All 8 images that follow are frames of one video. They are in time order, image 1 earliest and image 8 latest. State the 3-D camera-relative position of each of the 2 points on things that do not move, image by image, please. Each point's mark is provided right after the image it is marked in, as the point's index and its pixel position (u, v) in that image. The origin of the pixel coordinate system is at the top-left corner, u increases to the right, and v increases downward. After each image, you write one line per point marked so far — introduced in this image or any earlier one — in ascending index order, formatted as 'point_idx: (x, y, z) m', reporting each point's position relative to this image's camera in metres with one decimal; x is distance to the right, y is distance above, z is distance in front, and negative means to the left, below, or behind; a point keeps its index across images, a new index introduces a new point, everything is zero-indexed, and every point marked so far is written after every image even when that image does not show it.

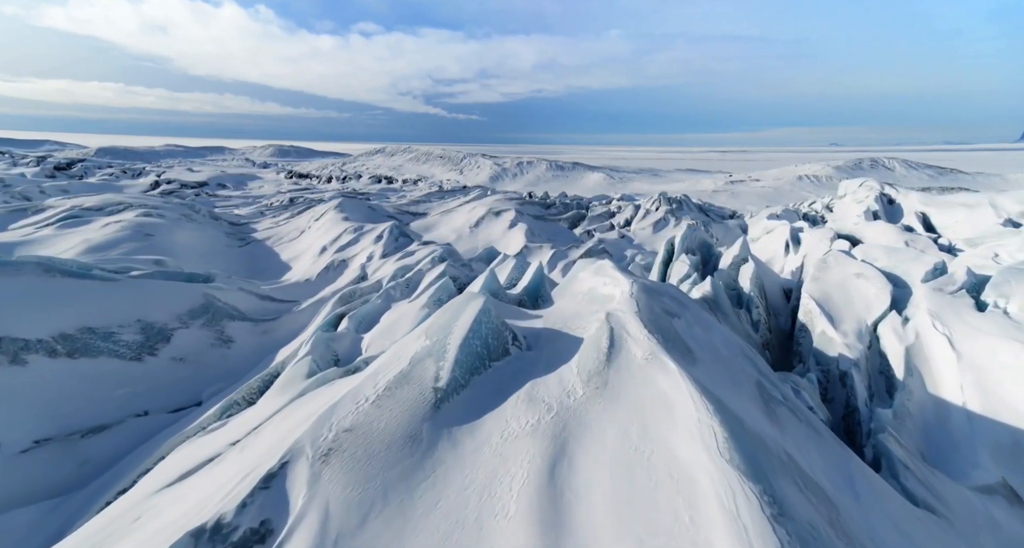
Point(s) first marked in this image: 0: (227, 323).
0: (-7.1, -1.2, +11.4) m
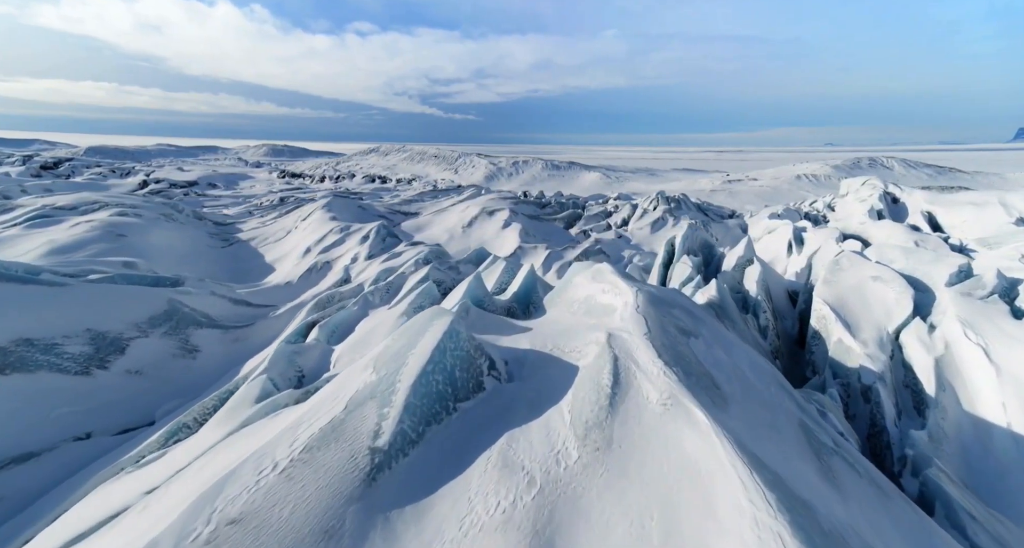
0: (-7.3, -1.3, +10.5) m
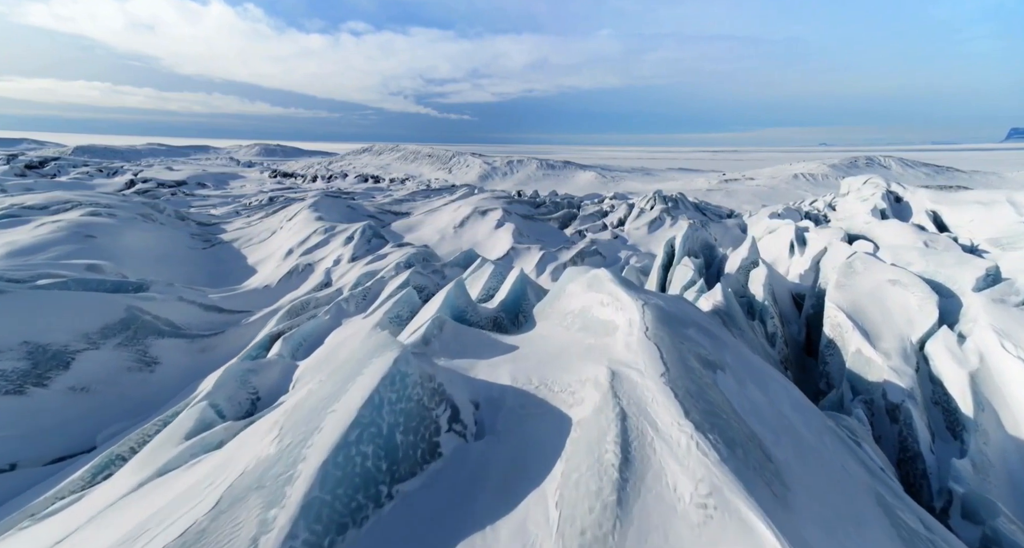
0: (-7.5, -1.4, +9.6) m
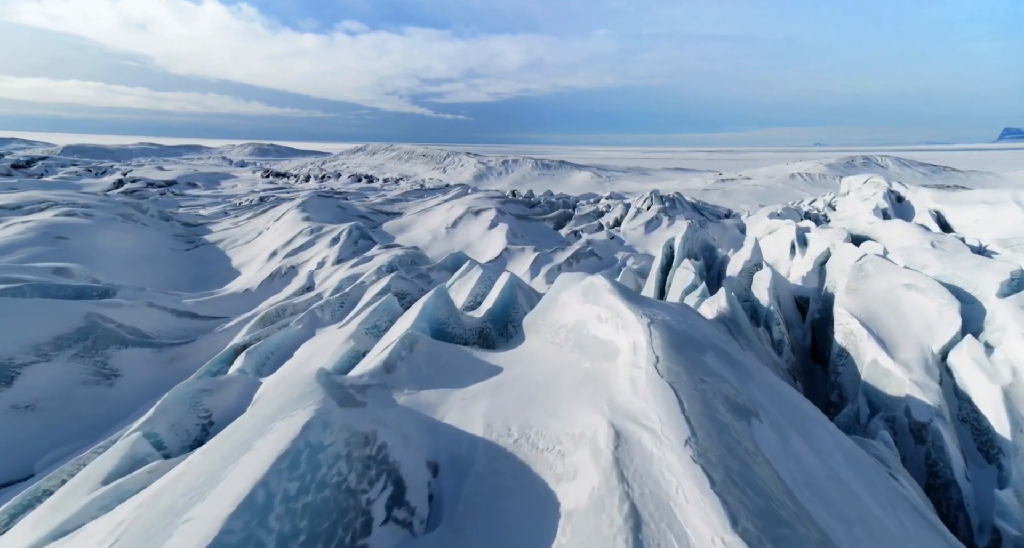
0: (-7.7, -1.5, +8.9) m
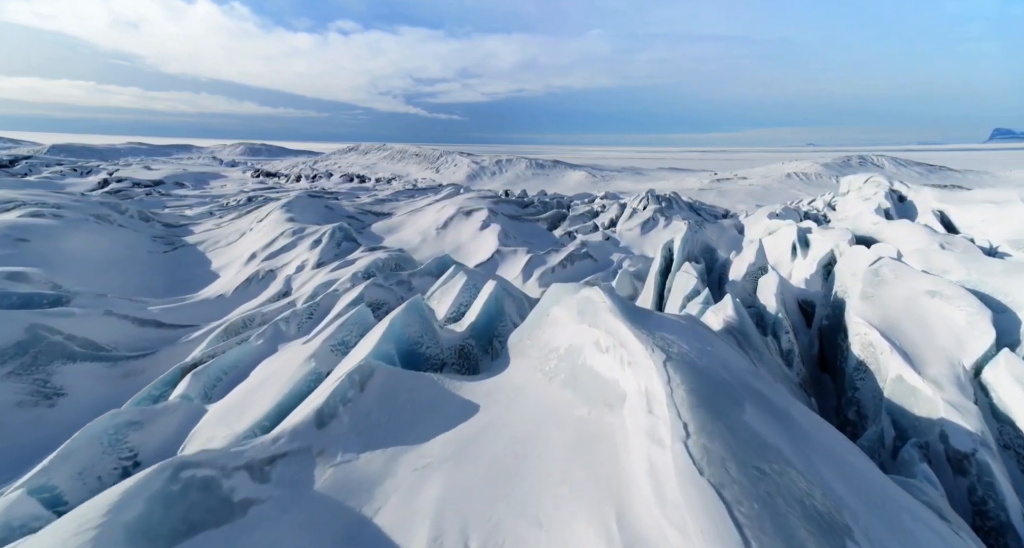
0: (-7.9, -1.6, +8.0) m
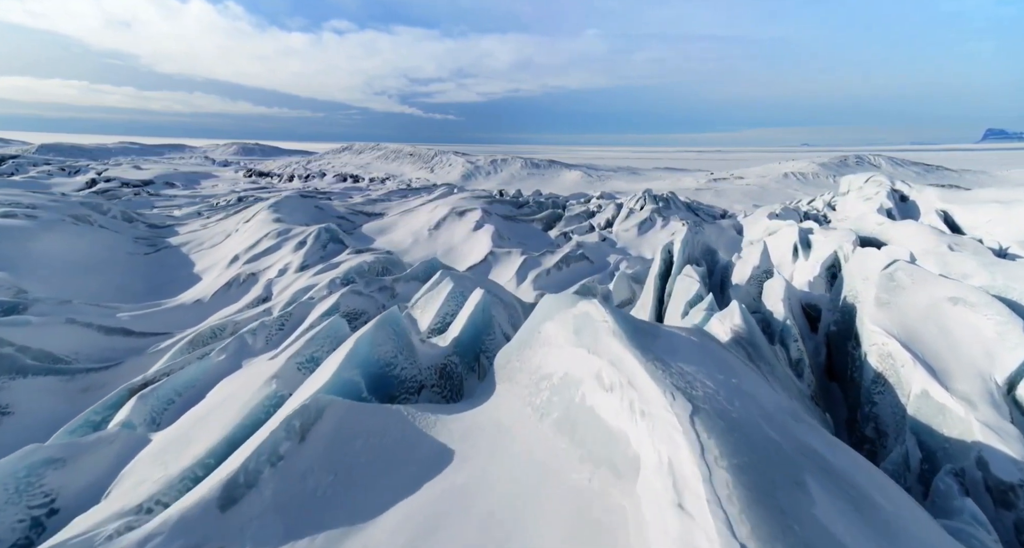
0: (-8.1, -1.8, +7.4) m
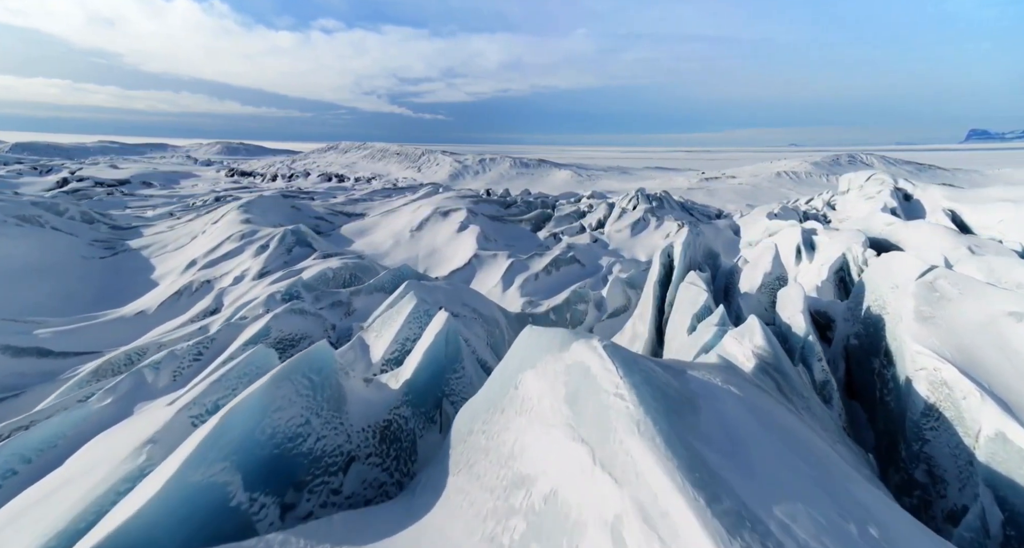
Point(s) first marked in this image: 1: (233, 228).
0: (-8.4, -2.0, +5.9) m
1: (-12.0, +2.0, +19.7) m
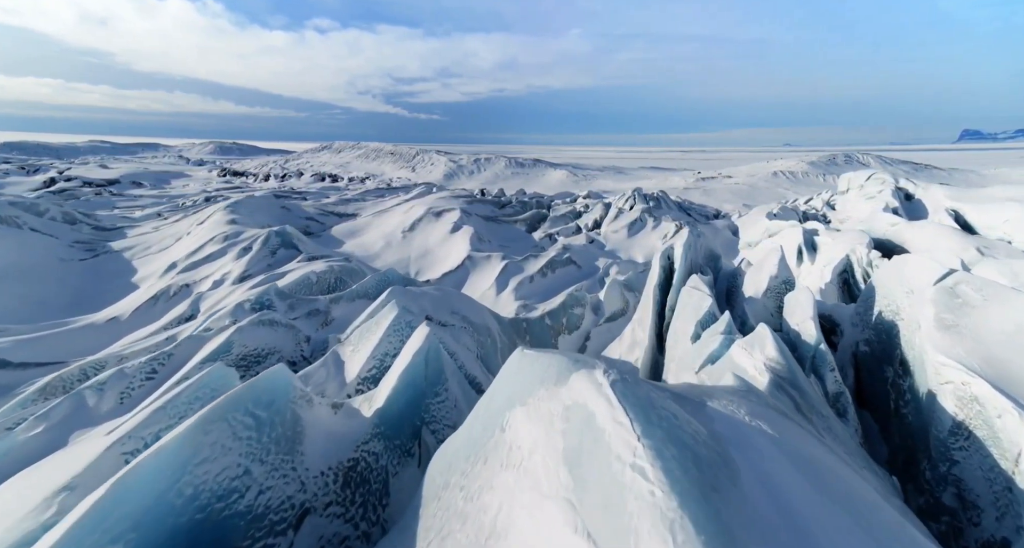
0: (-8.5, -2.1, +5.3) m
1: (-12.3, +1.9, +19.1) m
